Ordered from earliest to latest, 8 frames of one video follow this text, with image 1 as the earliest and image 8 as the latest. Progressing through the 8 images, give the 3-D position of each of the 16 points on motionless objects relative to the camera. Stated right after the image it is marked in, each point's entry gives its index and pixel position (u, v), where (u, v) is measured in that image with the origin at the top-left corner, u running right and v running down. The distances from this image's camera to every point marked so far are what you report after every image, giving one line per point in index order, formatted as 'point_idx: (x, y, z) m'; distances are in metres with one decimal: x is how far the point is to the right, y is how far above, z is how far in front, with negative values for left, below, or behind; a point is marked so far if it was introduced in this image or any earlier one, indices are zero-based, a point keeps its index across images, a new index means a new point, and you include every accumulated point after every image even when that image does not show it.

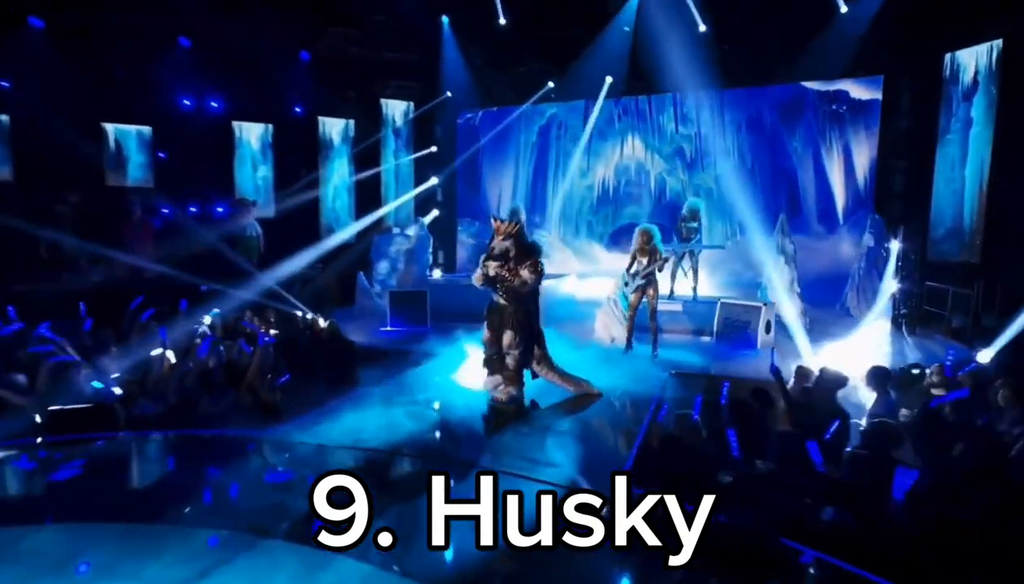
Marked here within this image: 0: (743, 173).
0: (+2.8, +1.4, +10.0) m
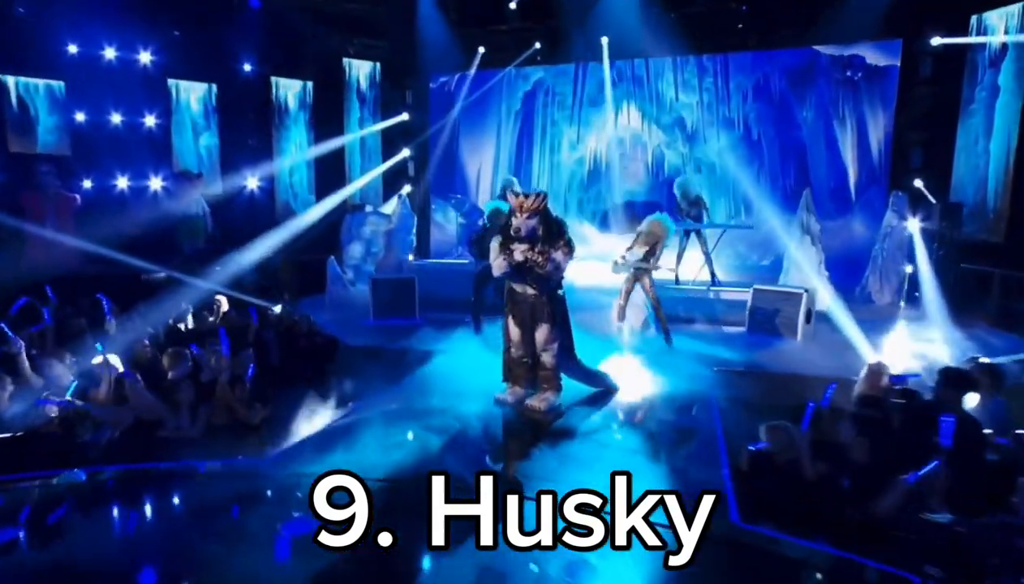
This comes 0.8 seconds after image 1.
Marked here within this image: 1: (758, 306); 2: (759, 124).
0: (+2.7, +1.6, +9.3) m
1: (+2.7, -0.2, +8.4) m
2: (+2.7, +1.8, +9.1) m
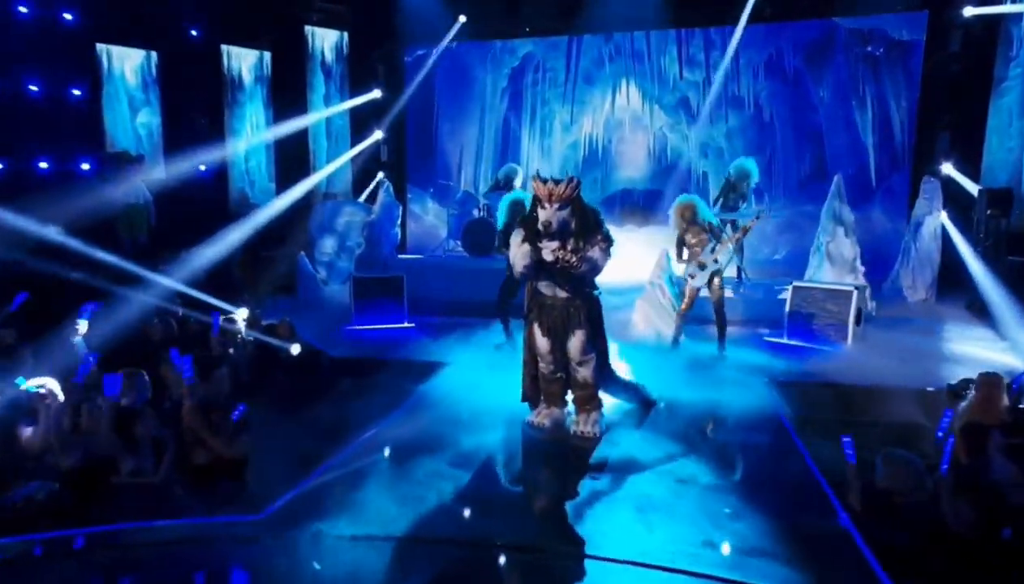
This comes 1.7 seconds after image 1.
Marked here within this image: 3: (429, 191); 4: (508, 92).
0: (+2.6, +1.6, +8.5) m
1: (+2.7, -0.1, +7.6) m
2: (+2.6, +1.9, +8.3) m
3: (-0.9, +1.1, +9.4) m
4: (0.0, +2.2, +9.2) m
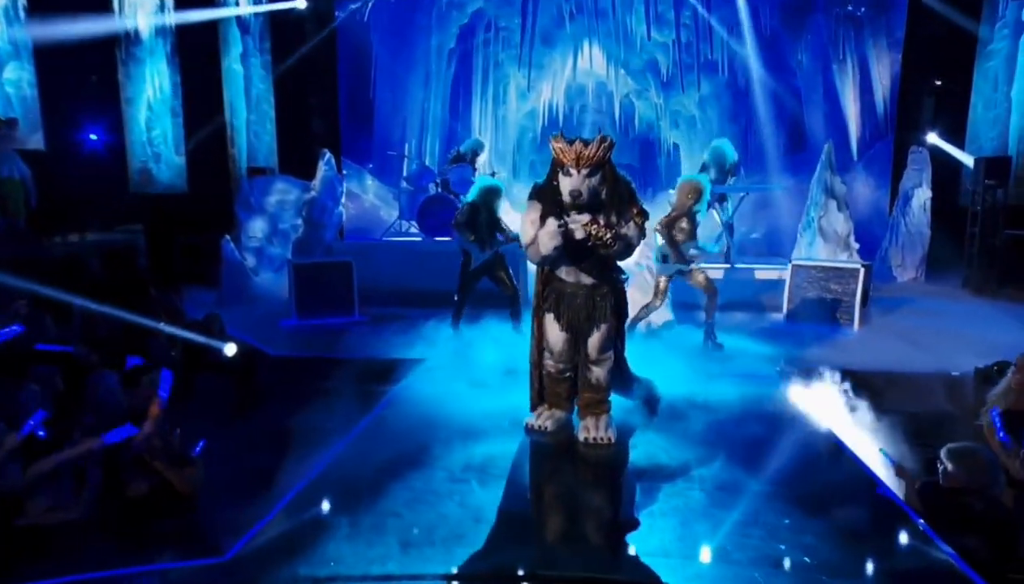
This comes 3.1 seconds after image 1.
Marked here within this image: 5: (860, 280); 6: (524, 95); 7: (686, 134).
0: (+2.1, +1.8, +7.8) m
1: (+2.4, 0.0, +7.0) m
2: (+2.2, +2.0, +7.7) m
3: (-1.4, +1.2, +8.2) m
4: (-0.6, +2.3, +8.1) m
5: (+2.7, +0.1, +6.6) m
6: (+0.1, +1.9, +8.2) m
7: (+1.7, +1.5, +8.0) m
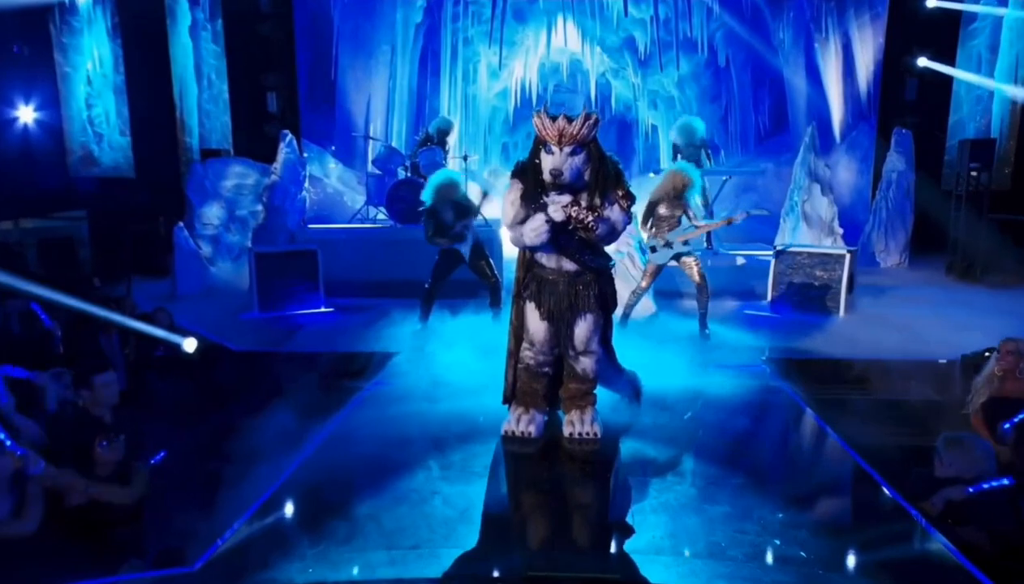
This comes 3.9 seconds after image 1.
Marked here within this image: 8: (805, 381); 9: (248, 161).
0: (+1.8, +1.9, +7.5) m
1: (+2.2, +0.1, +6.8) m
2: (+1.9, +2.2, +7.4) m
3: (-1.7, +1.3, +7.8) m
4: (-0.9, +2.4, +7.7) m
5: (+2.6, +0.2, +6.4) m
6: (-0.2, +2.0, +7.8) m
7: (+1.4, +1.6, +7.7) m
8: (+1.9, -0.6, +5.4) m
9: (-2.2, +1.1, +7.1) m
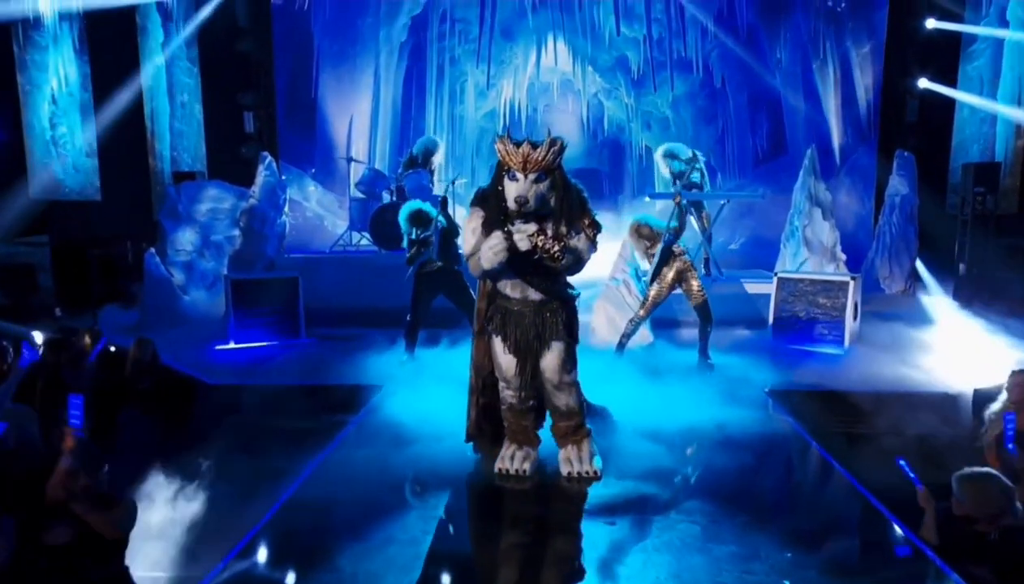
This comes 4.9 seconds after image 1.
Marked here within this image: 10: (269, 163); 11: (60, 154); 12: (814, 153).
0: (+1.7, +1.7, +7.3) m
1: (+2.1, -0.1, +6.5) m
2: (+1.8, +1.9, +7.2) m
3: (-1.8, +1.1, +7.4) m
4: (-1.0, +2.2, +7.4) m
5: (+2.5, 0.0, +6.2) m
6: (-0.3, +1.8, +7.5) m
7: (+1.3, +1.4, +7.4) m
8: (+1.8, -0.7, +5.1) m
9: (-2.3, +0.9, +6.7) m
10: (-1.9, +1.0, +6.6) m
11: (-3.7, +1.1, +6.8) m
12: (+2.4, +1.1, +6.7) m
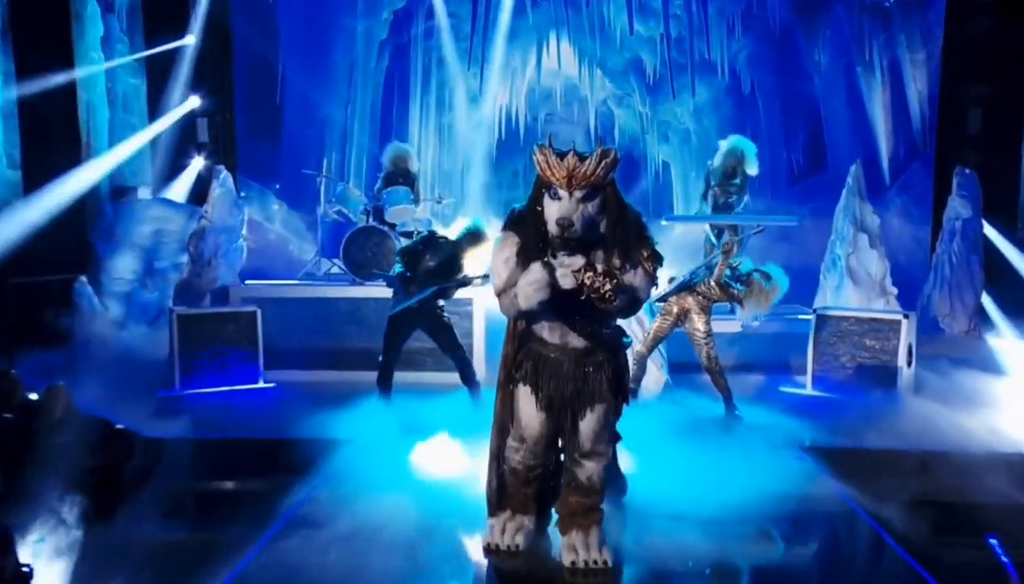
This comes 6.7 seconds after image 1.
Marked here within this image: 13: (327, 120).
0: (+1.7, +1.4, +6.4) m
1: (+2.0, -0.3, +5.5) m
2: (+1.8, +1.6, +6.3) m
3: (-1.8, +0.8, +6.5) m
4: (-1.0, +1.9, +6.6) m
5: (+2.4, -0.3, +5.2) m
6: (-0.3, +1.5, +6.6) m
7: (+1.3, +1.1, +6.5) m
8: (+1.8, -1.0, +4.1) m
9: (-2.3, +0.6, +5.8) m
10: (-1.9, +0.8, +5.7) m
11: (-3.7, +0.9, +5.9) m
12: (+2.4, +0.8, +5.8) m
13: (-1.5, +1.4, +6.6) m
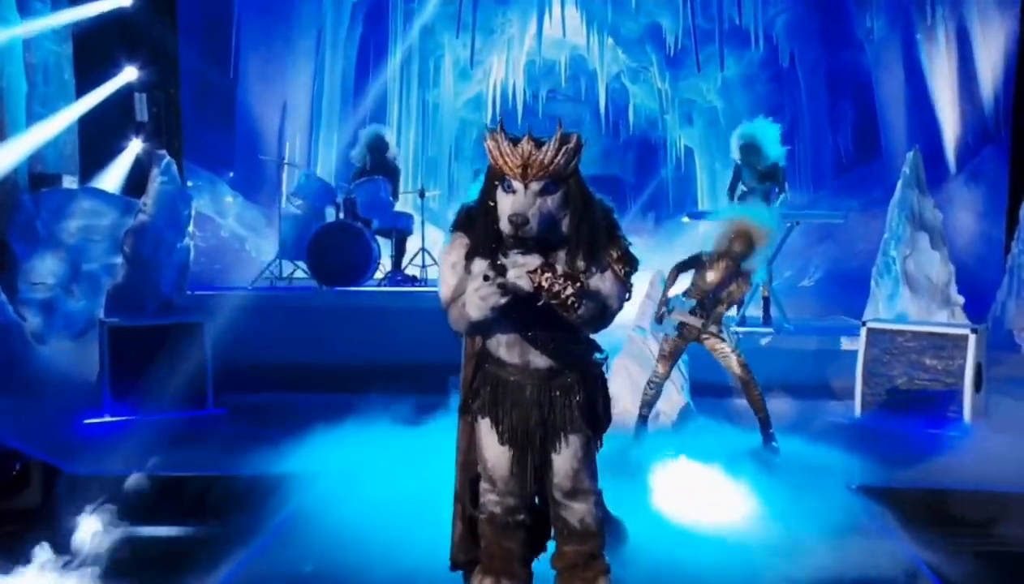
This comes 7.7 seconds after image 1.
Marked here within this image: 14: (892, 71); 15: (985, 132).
0: (+1.7, +1.3, +5.5) m
1: (+2.0, -0.4, +4.6) m
2: (+1.7, +1.6, +5.4) m
3: (-1.9, +0.8, +5.7) m
4: (-1.0, +1.9, +5.7) m
5: (+2.4, -0.3, +4.3) m
6: (-0.3, +1.5, +5.7) m
7: (+1.2, +1.0, +5.6) m
8: (+1.7, -1.0, +3.2) m
9: (-2.4, +0.6, +5.0) m
10: (-2.0, +0.7, +4.8) m
11: (-3.7, +0.8, +5.1) m
12: (+2.4, +0.8, +4.9) m
13: (-1.5, +1.3, +5.7) m
14: (+2.3, +1.4, +5.3) m
15: (+2.9, +1.0, +5.3) m
